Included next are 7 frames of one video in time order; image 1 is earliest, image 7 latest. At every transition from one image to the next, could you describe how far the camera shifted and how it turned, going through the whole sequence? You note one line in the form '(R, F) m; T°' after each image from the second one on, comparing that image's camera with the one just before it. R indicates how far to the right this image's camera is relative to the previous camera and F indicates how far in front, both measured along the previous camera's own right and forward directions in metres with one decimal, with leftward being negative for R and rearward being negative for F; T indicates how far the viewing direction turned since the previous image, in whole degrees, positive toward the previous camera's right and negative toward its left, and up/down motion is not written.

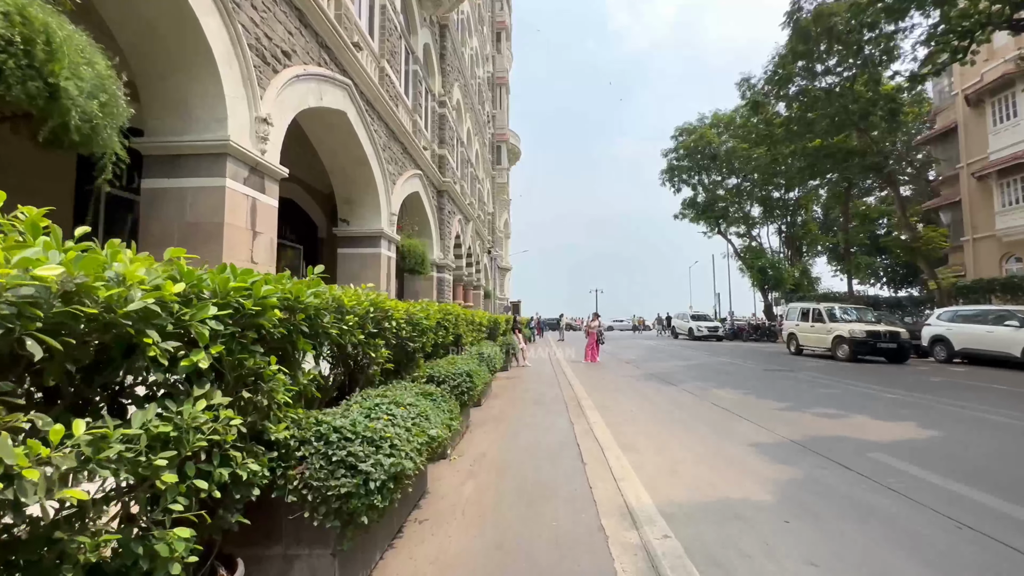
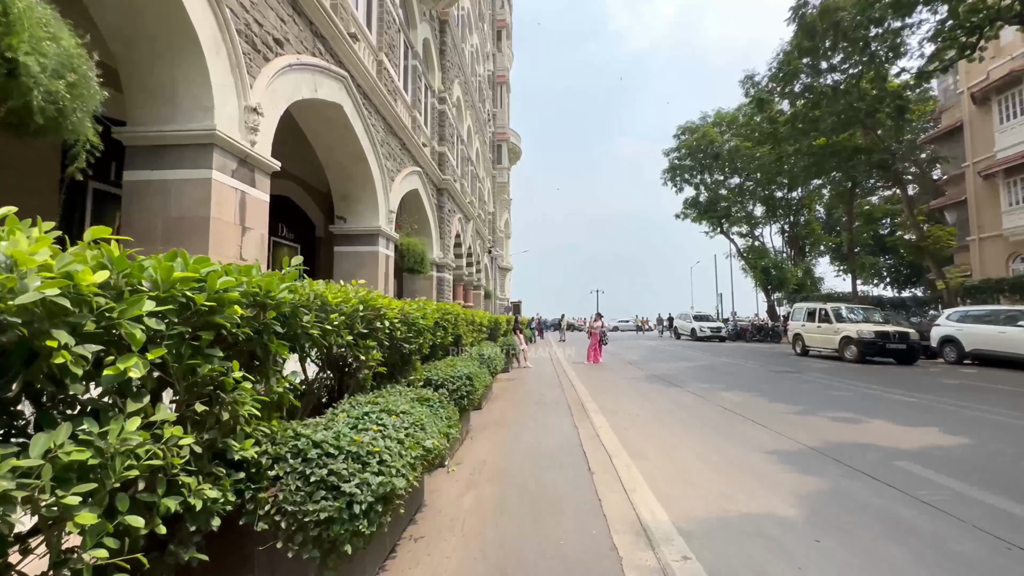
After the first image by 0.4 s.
(0.0, +0.3) m; 0°
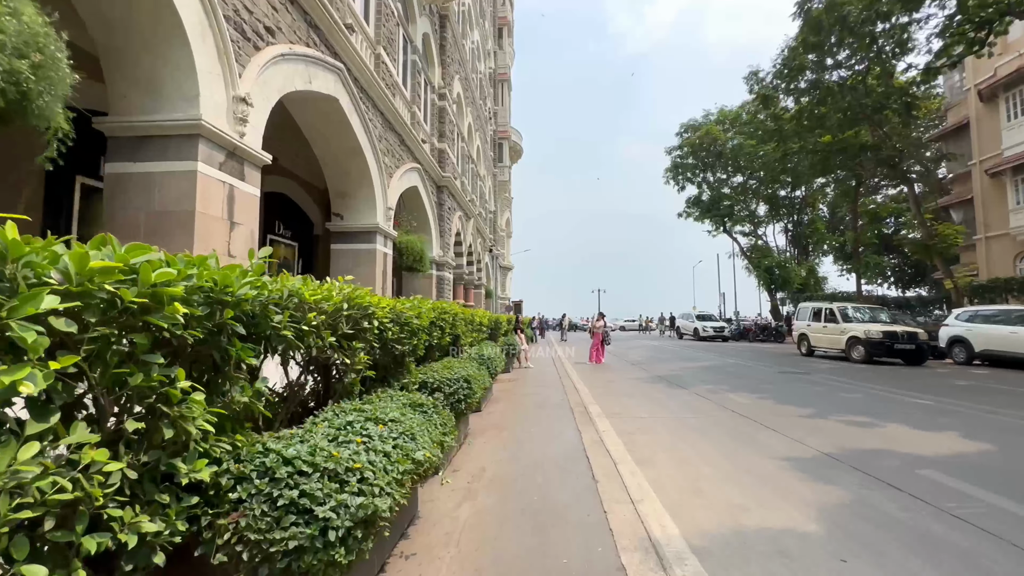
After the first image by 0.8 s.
(0.0, +0.3) m; 0°
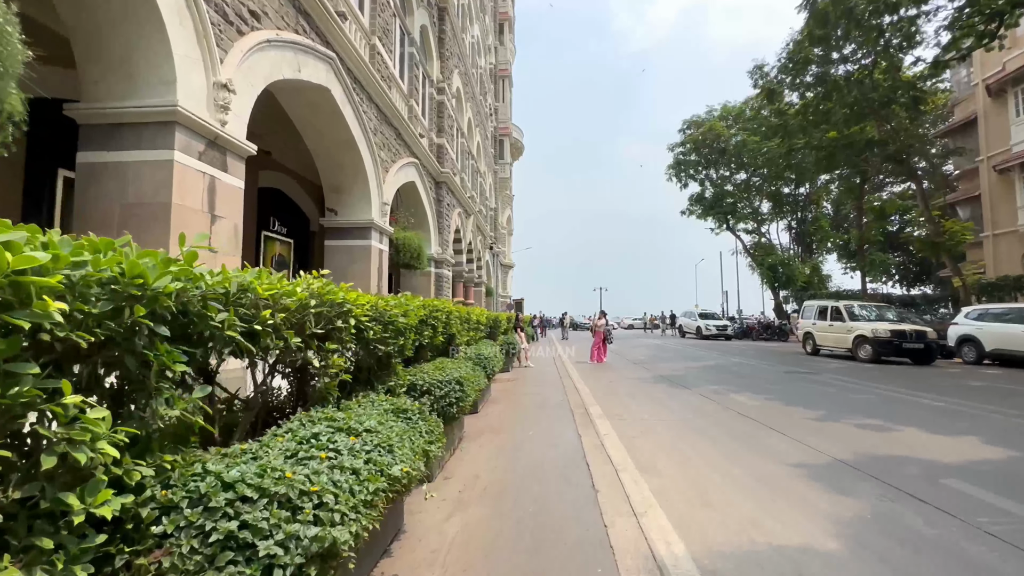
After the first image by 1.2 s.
(+0.1, +0.3) m; 0°
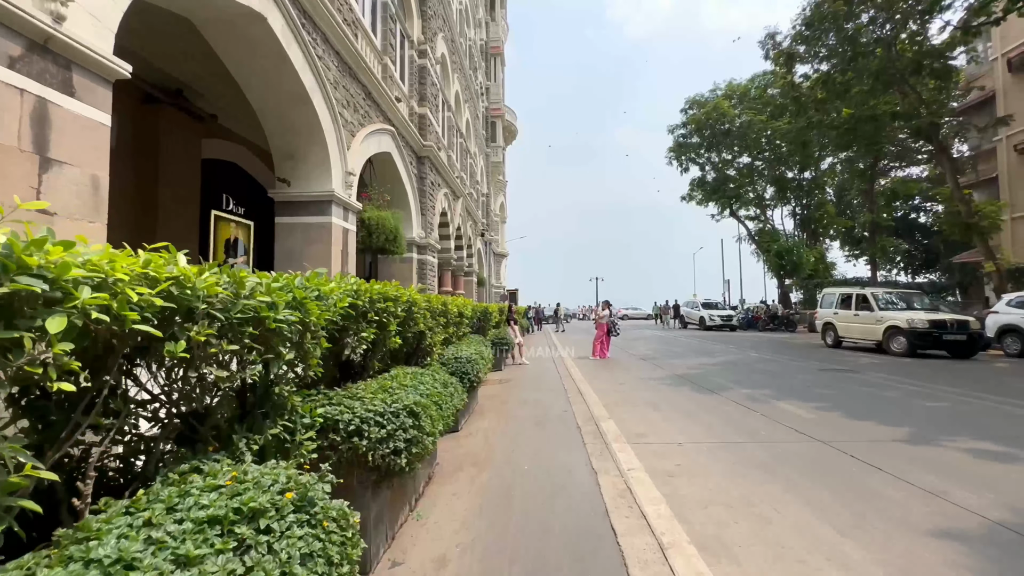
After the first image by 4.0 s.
(+0.1, +2.0) m; +1°
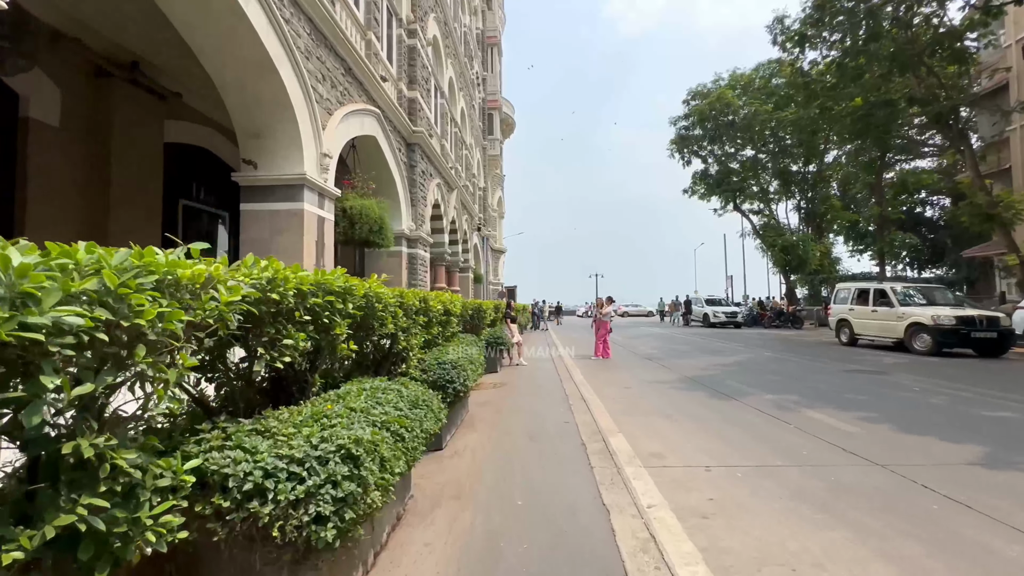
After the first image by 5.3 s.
(+0.1, +1.0) m; 0°
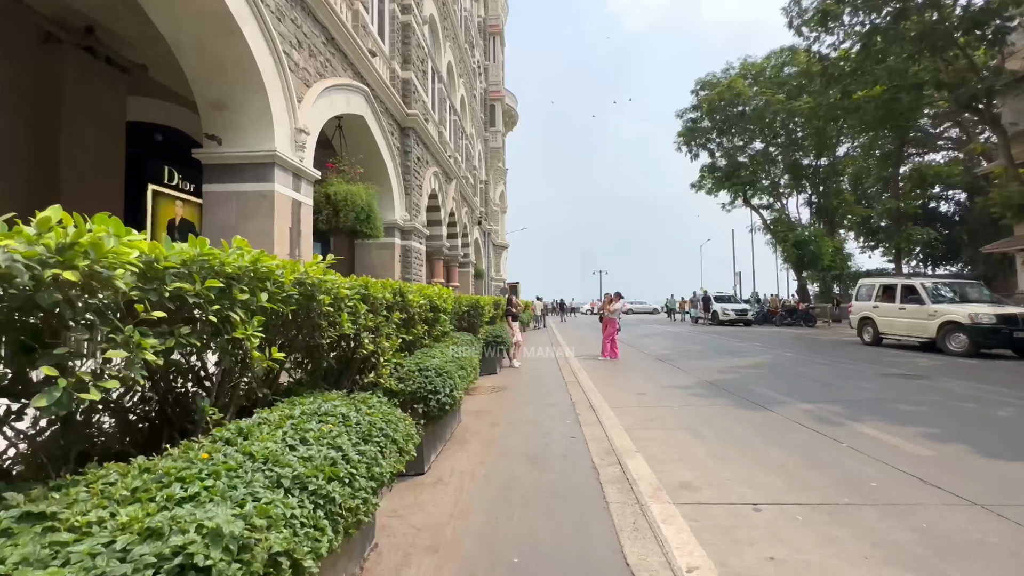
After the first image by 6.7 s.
(+0.1, +1.0) m; 0°
